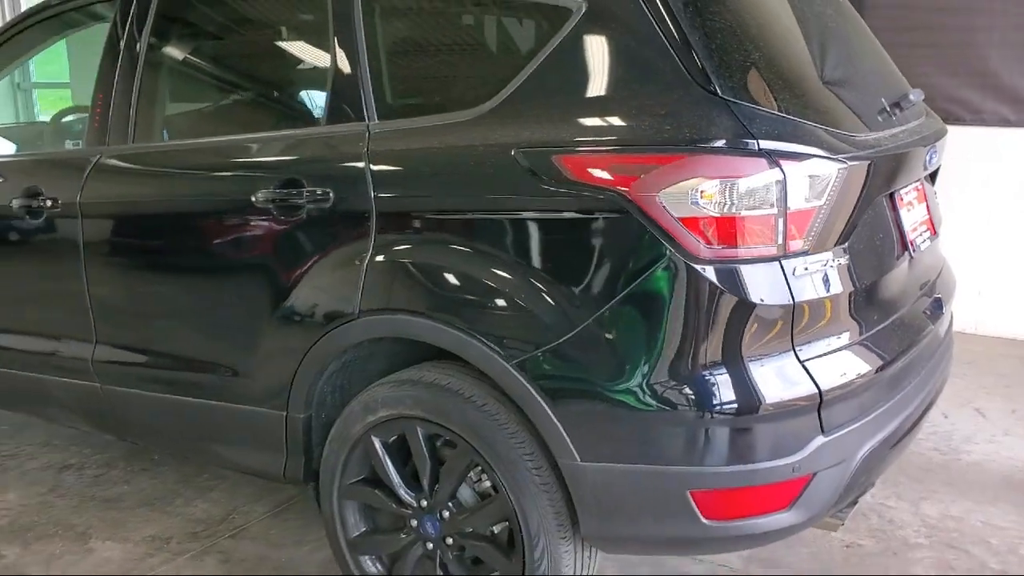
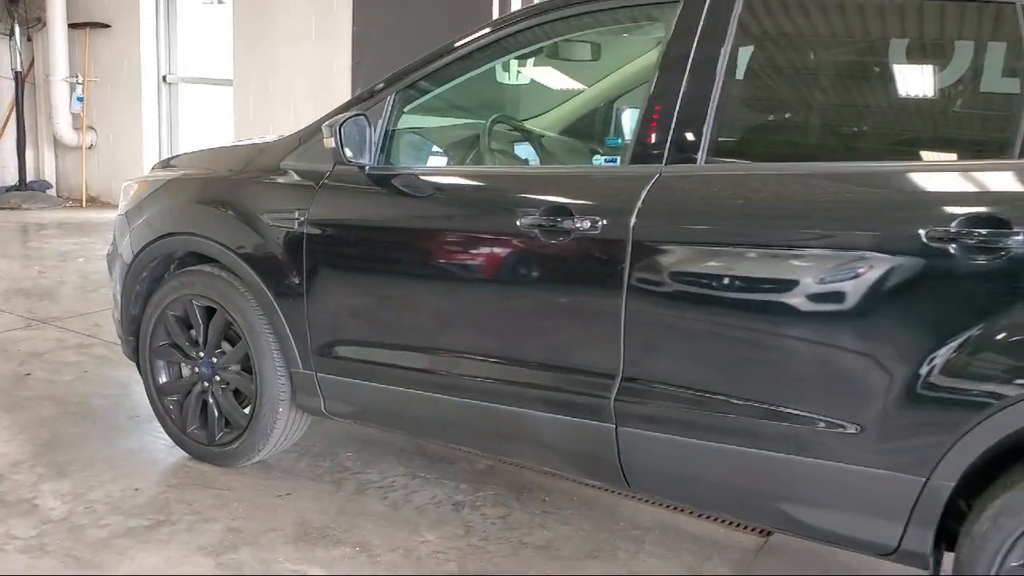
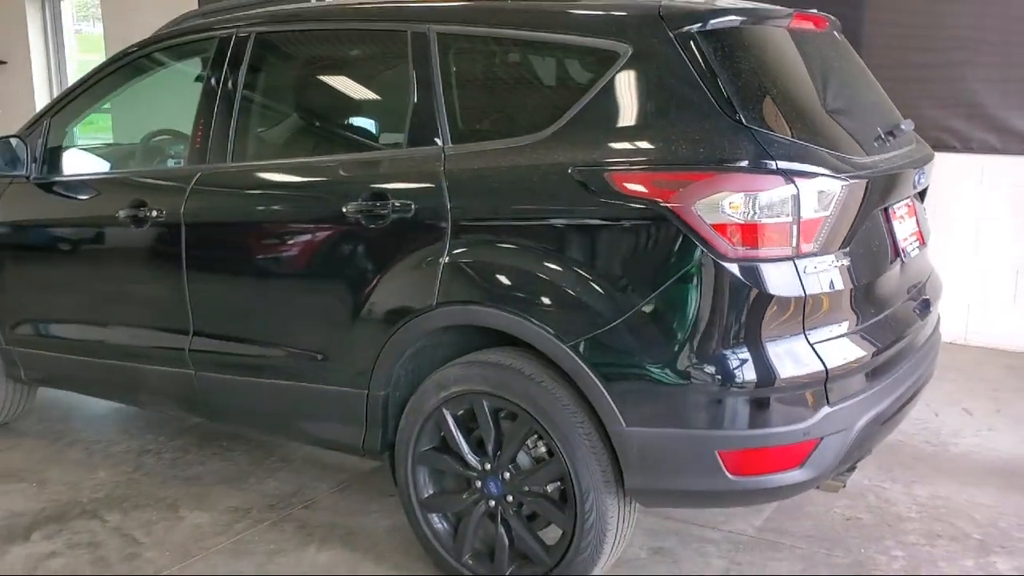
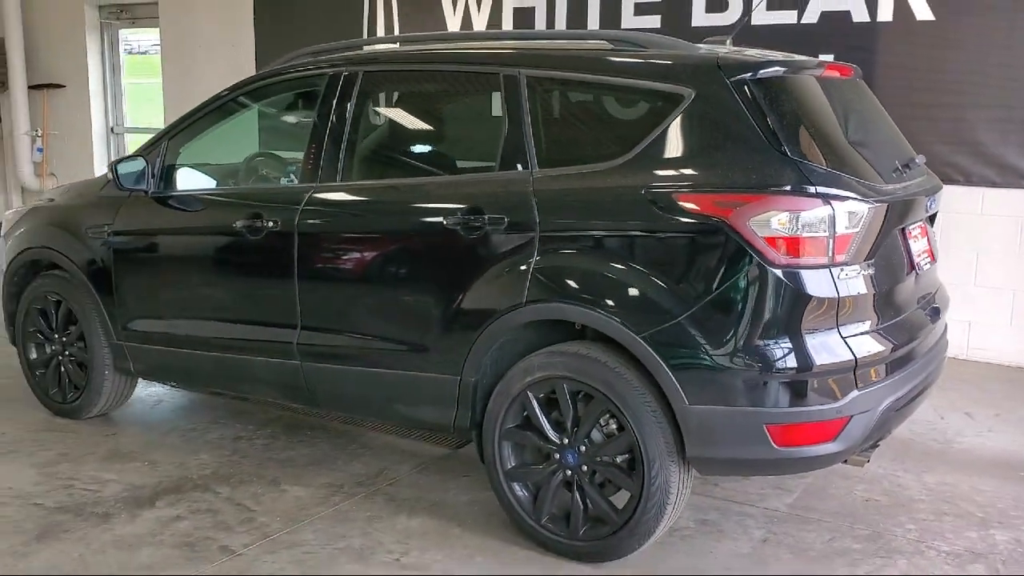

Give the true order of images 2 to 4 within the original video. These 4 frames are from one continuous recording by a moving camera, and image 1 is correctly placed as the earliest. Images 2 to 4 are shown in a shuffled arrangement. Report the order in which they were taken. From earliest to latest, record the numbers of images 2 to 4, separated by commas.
3, 4, 2
